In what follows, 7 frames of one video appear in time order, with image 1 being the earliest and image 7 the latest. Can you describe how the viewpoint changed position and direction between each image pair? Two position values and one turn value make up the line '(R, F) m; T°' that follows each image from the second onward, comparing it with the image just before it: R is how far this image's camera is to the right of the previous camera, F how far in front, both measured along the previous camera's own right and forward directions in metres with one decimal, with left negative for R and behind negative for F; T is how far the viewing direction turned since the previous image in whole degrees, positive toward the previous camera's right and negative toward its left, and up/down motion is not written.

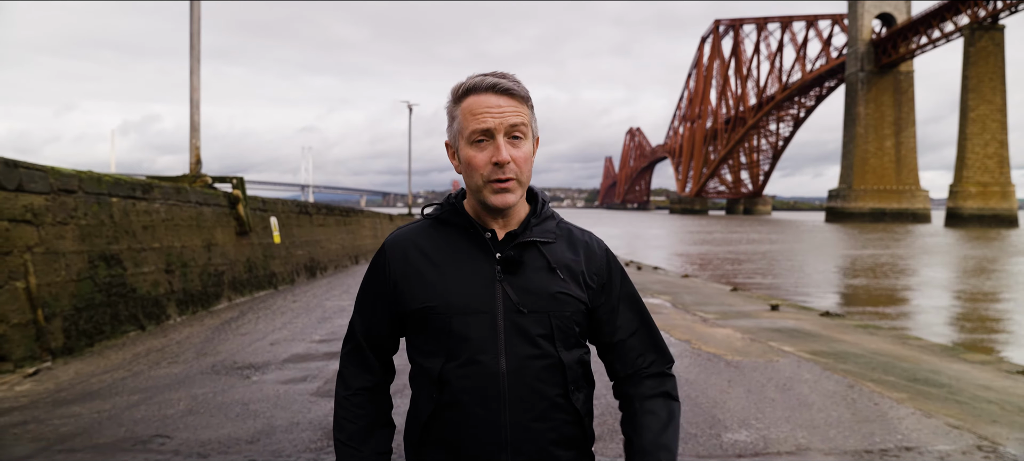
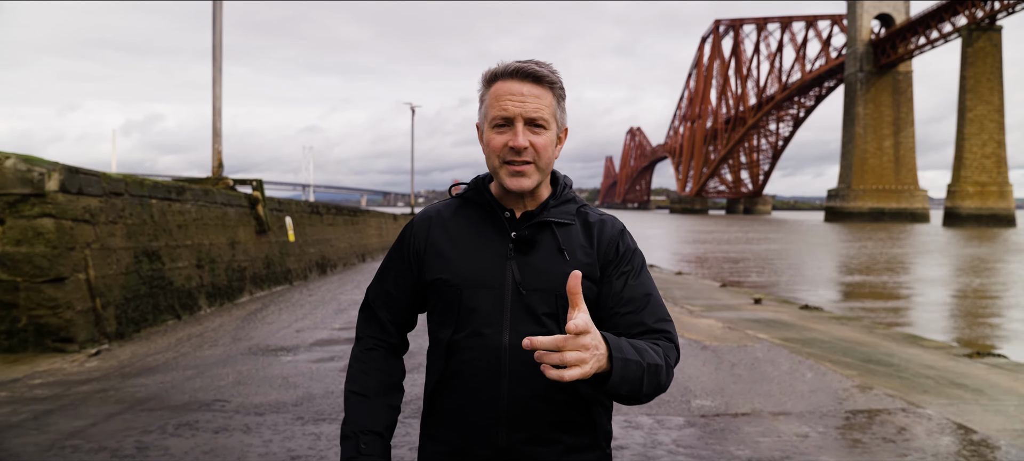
(0.0, -0.7) m; 0°
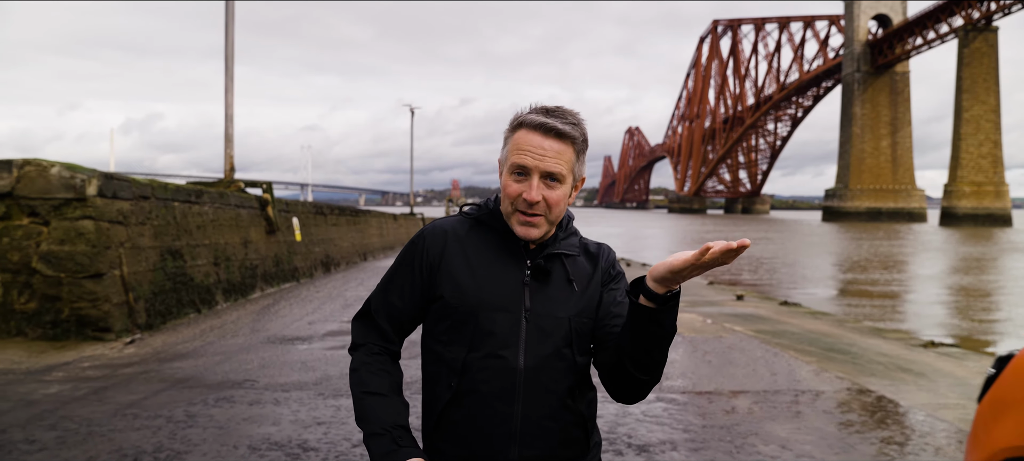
(0.0, -0.6) m; 0°
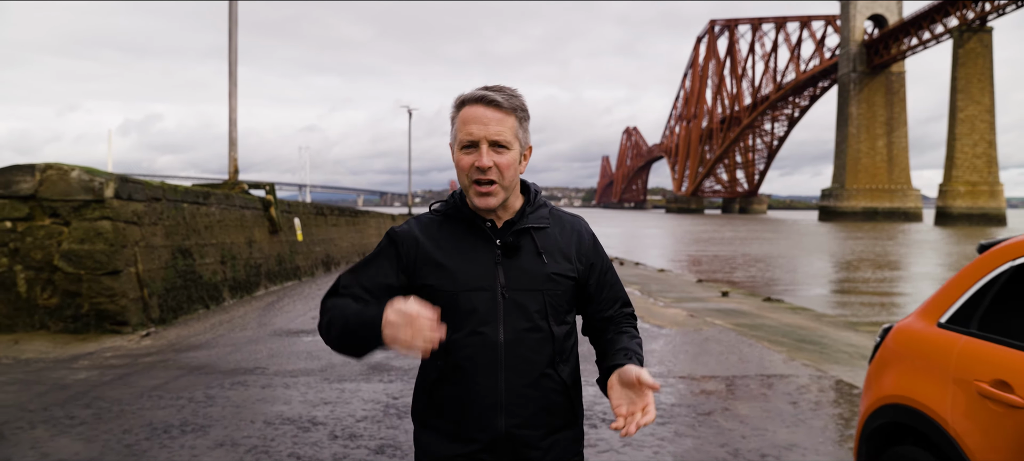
(+0.1, -0.4) m; 0°
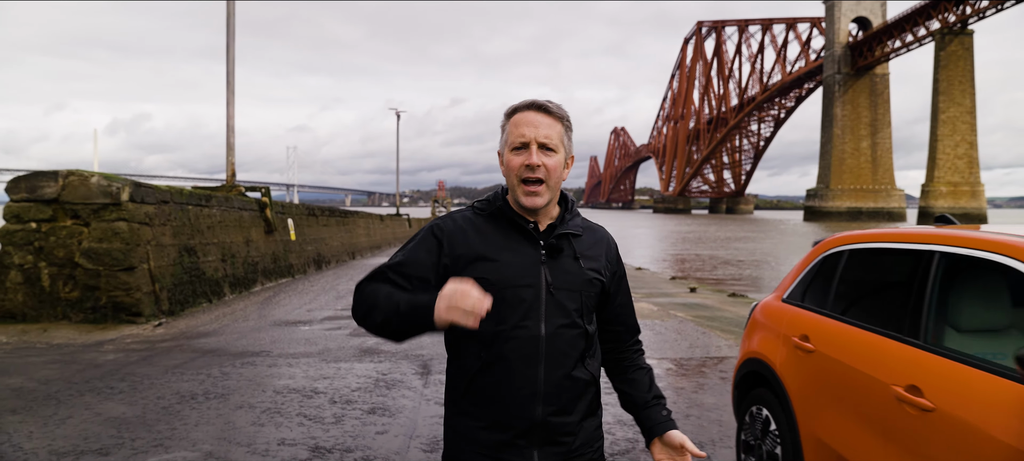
(+0.1, -0.8) m; +1°
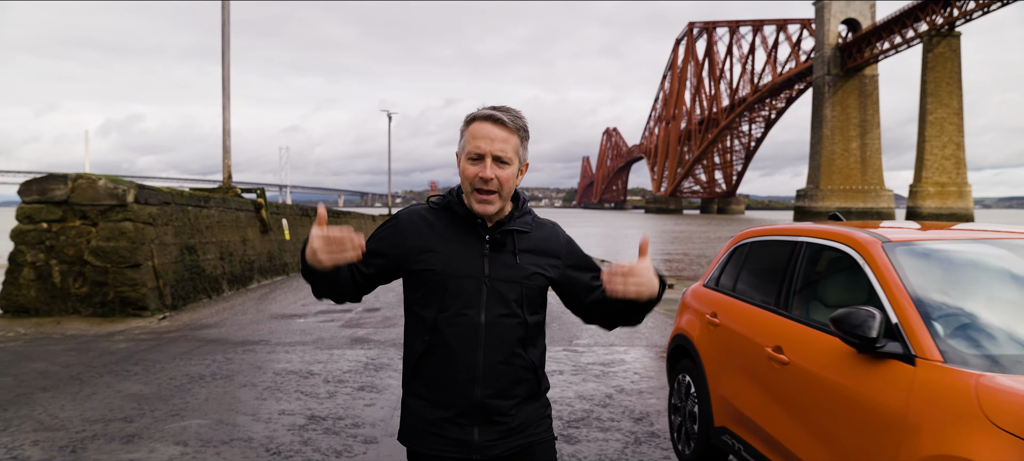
(+0.1, -0.6) m; +1°
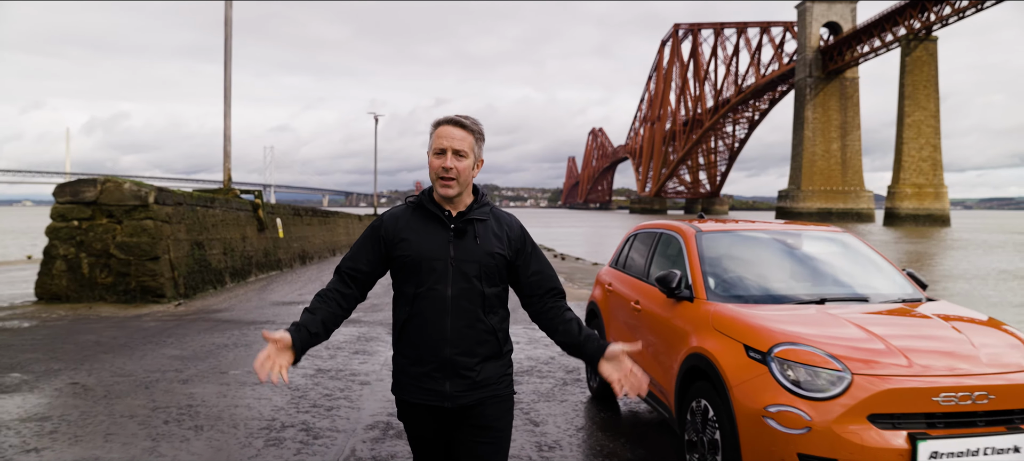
(+0.2, -1.2) m; +1°
